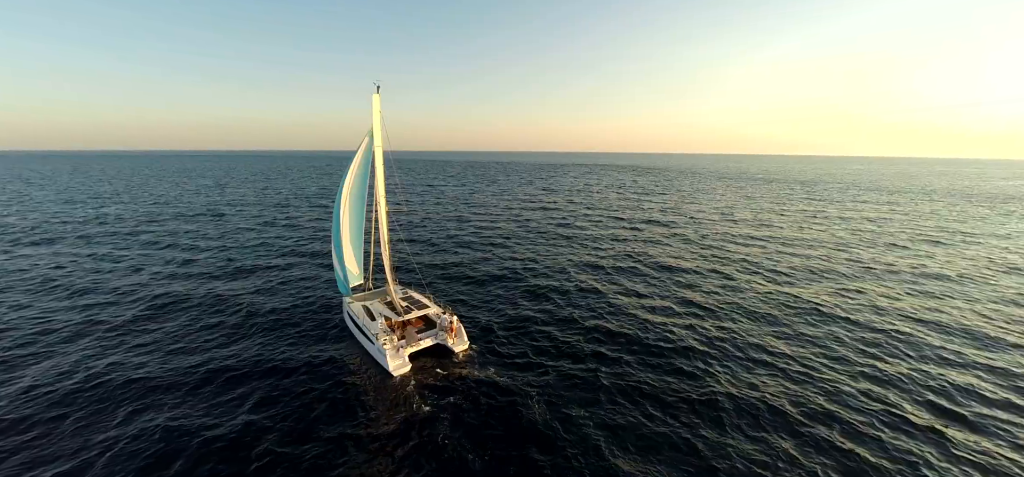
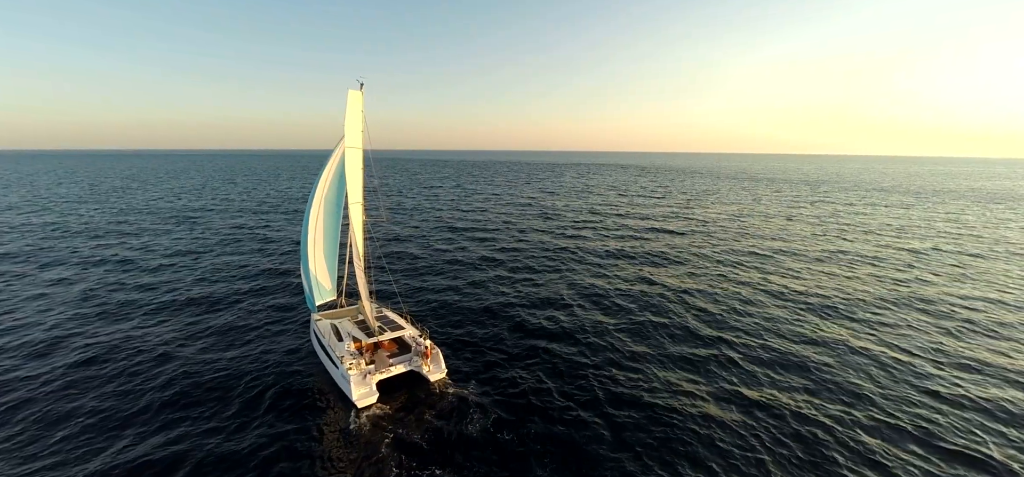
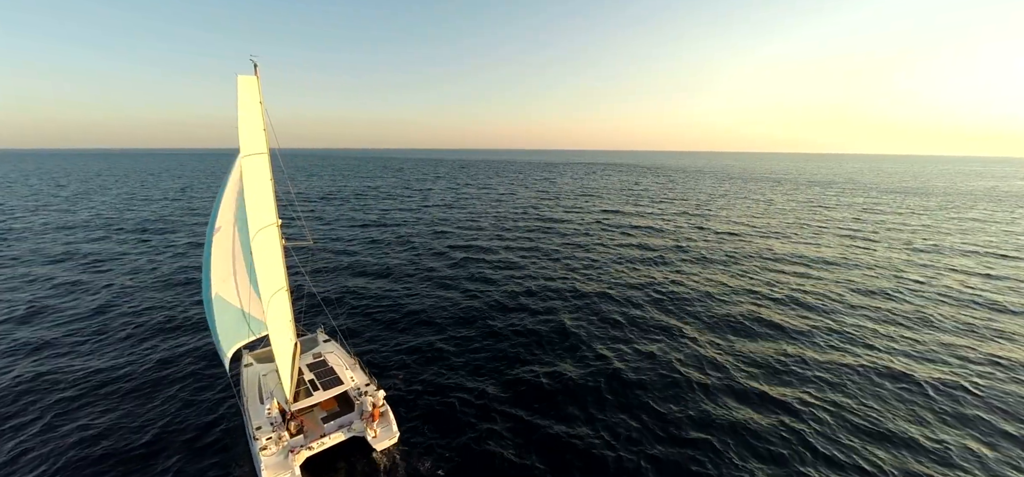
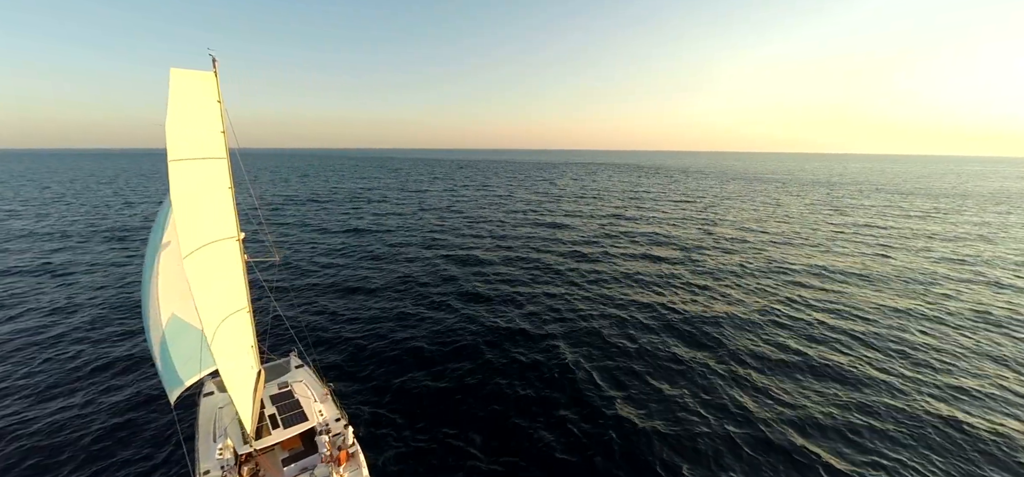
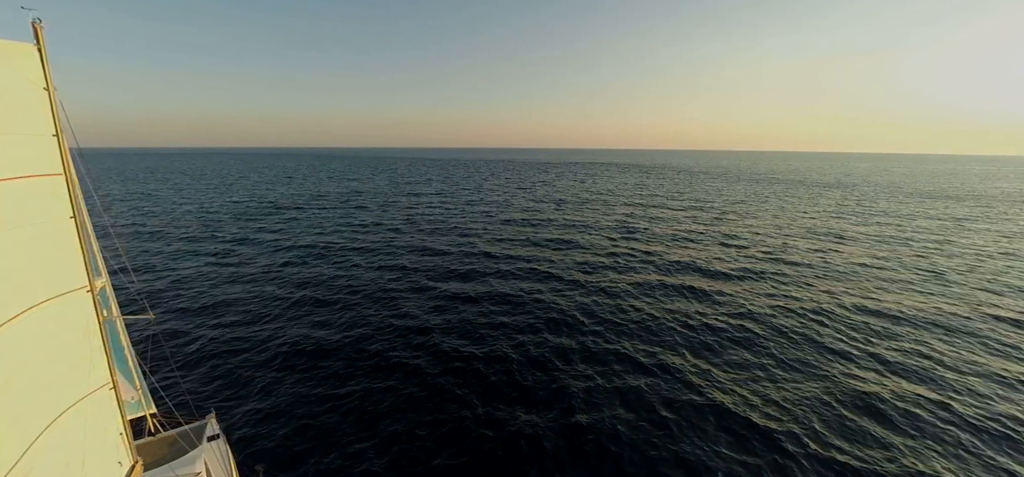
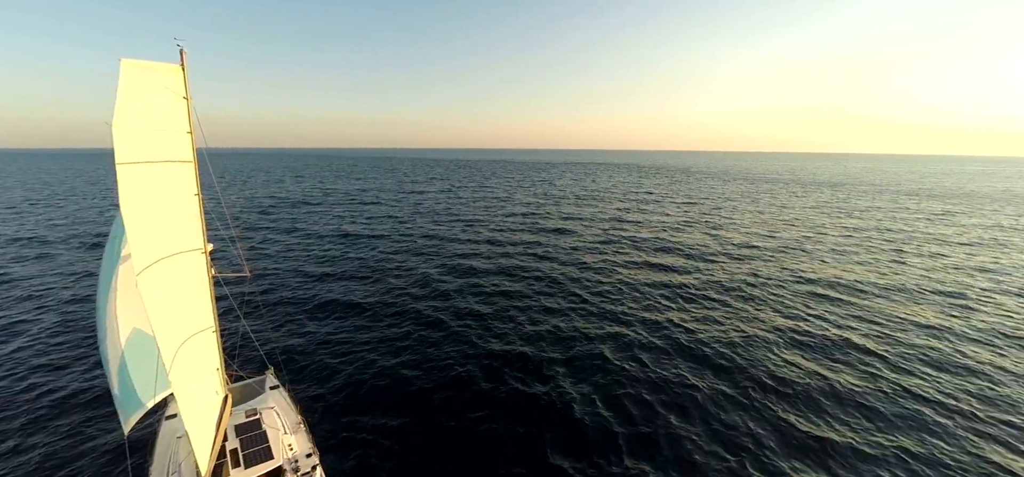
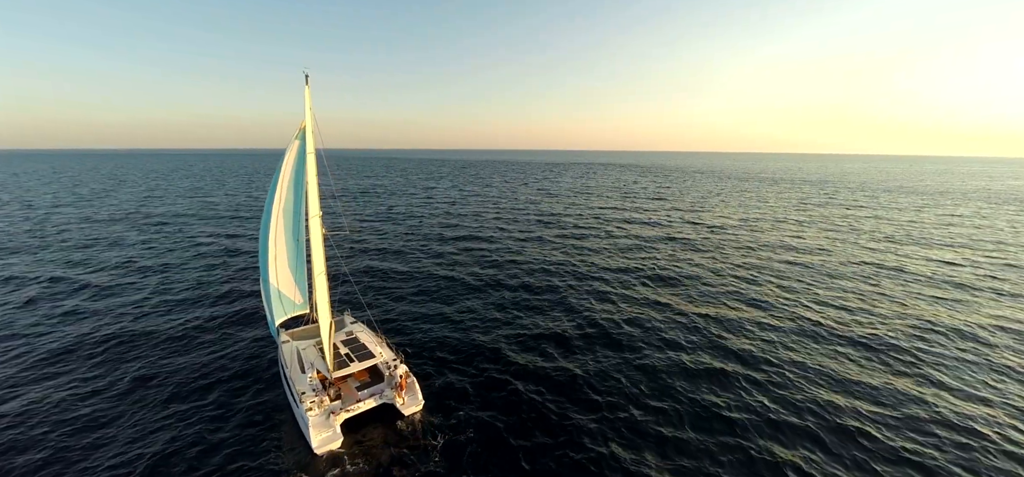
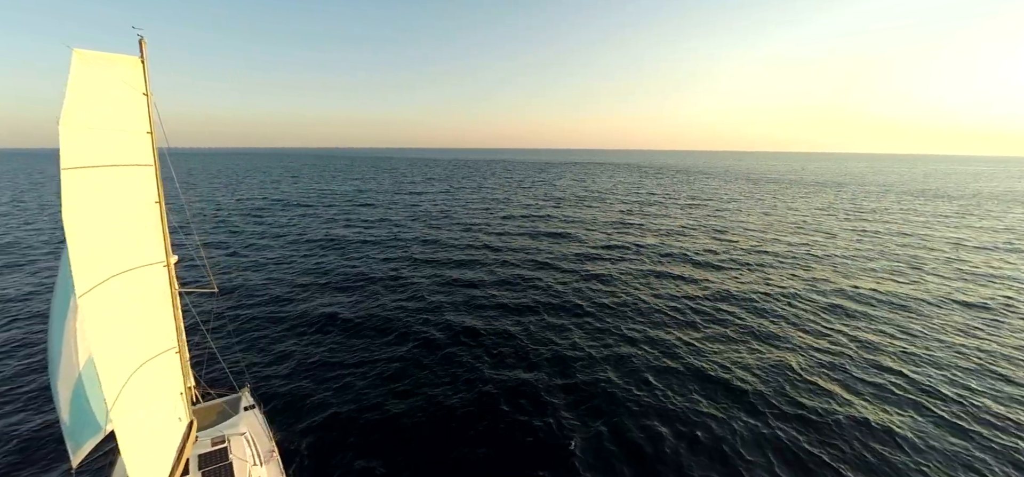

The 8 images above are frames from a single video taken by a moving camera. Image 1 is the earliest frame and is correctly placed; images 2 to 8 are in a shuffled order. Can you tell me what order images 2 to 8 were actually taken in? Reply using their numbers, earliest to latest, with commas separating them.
2, 7, 3, 4, 6, 8, 5
